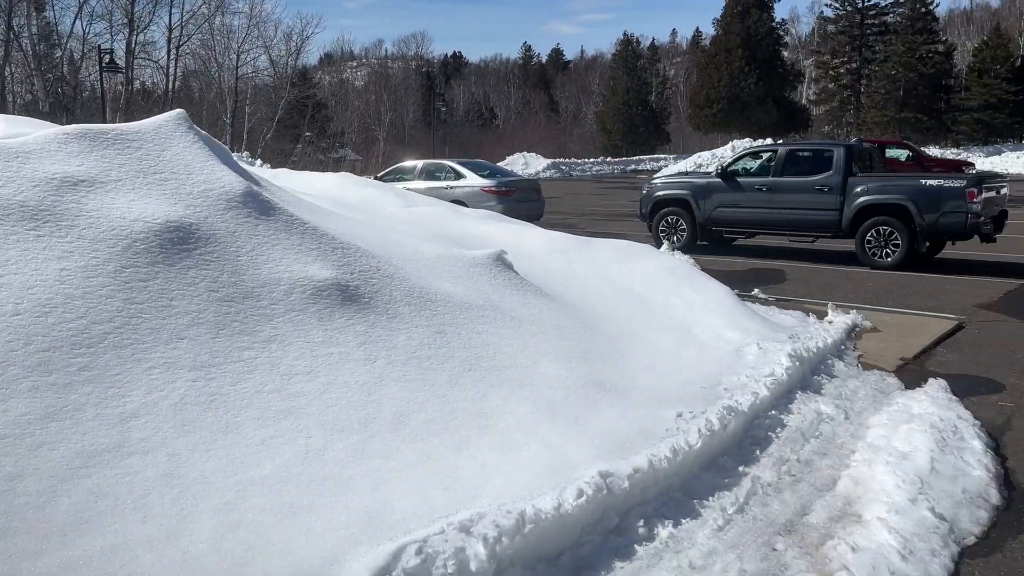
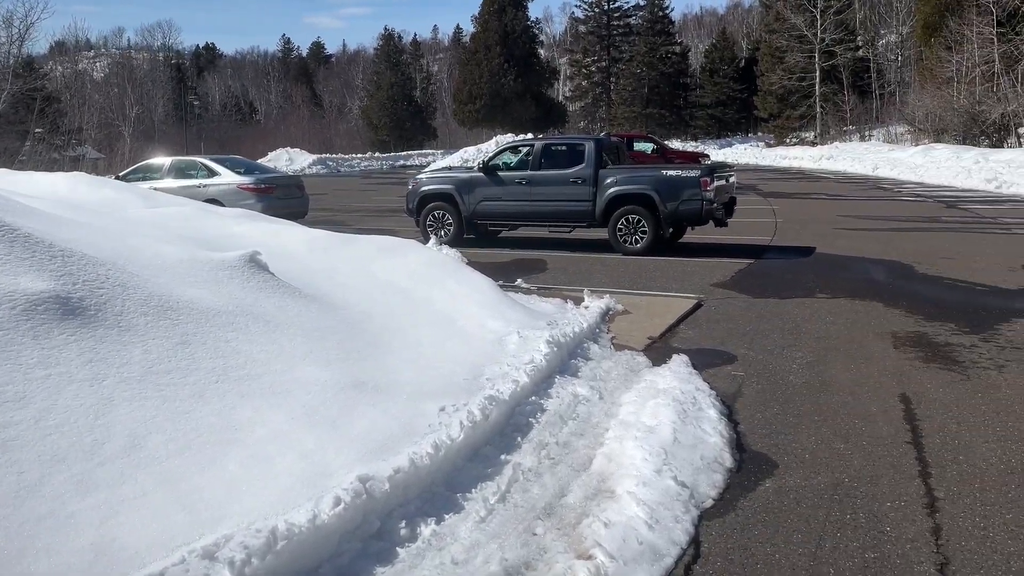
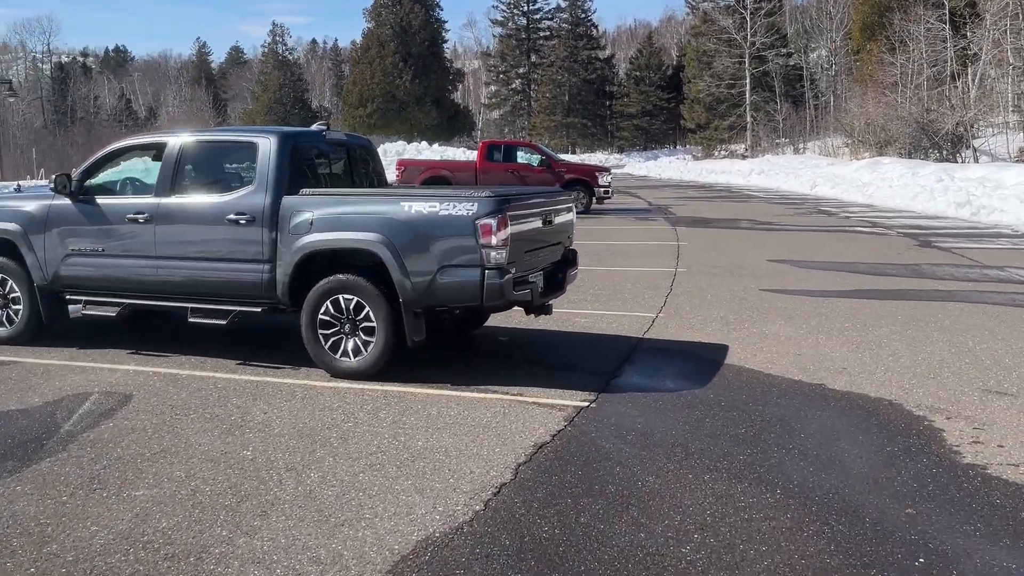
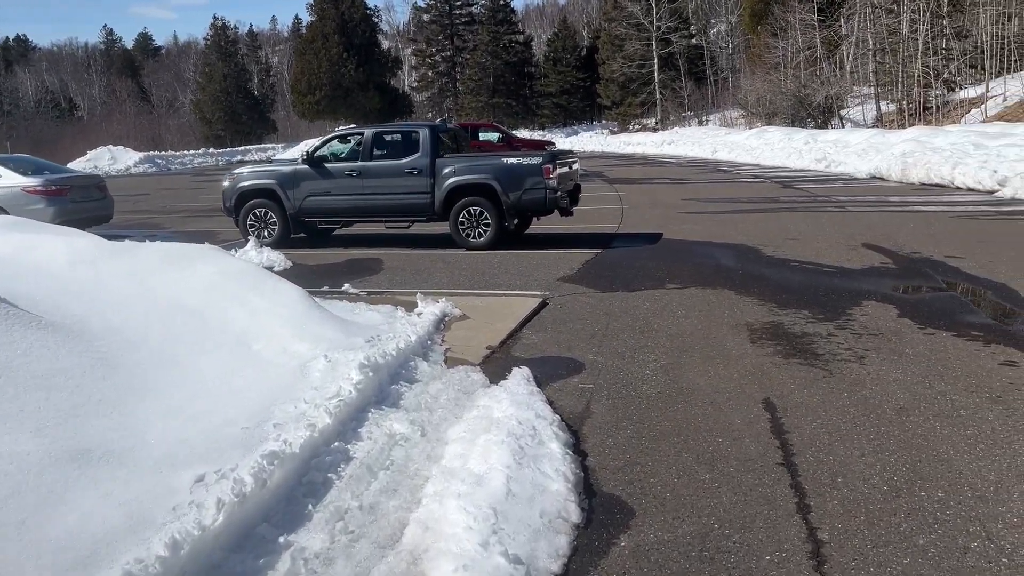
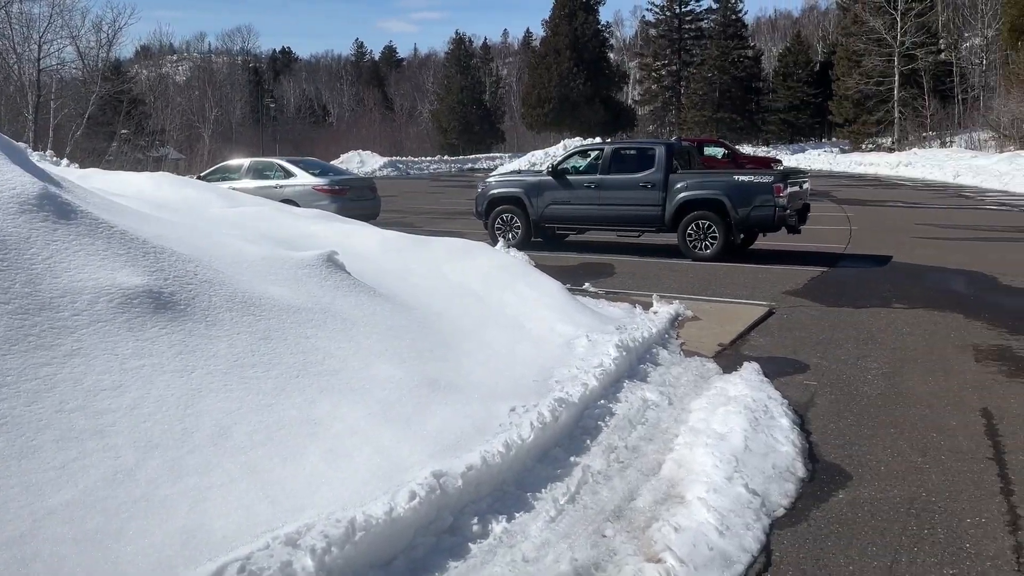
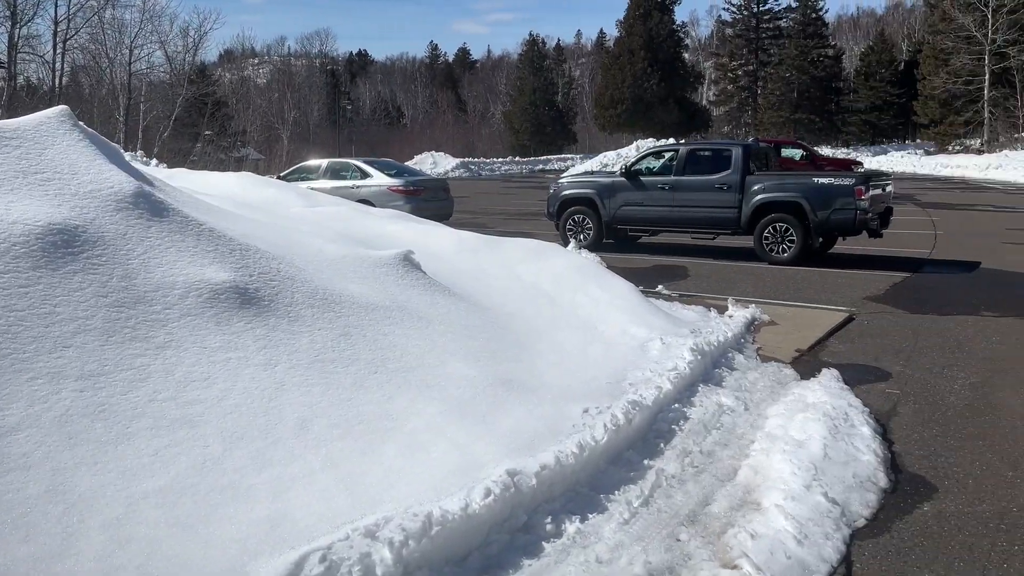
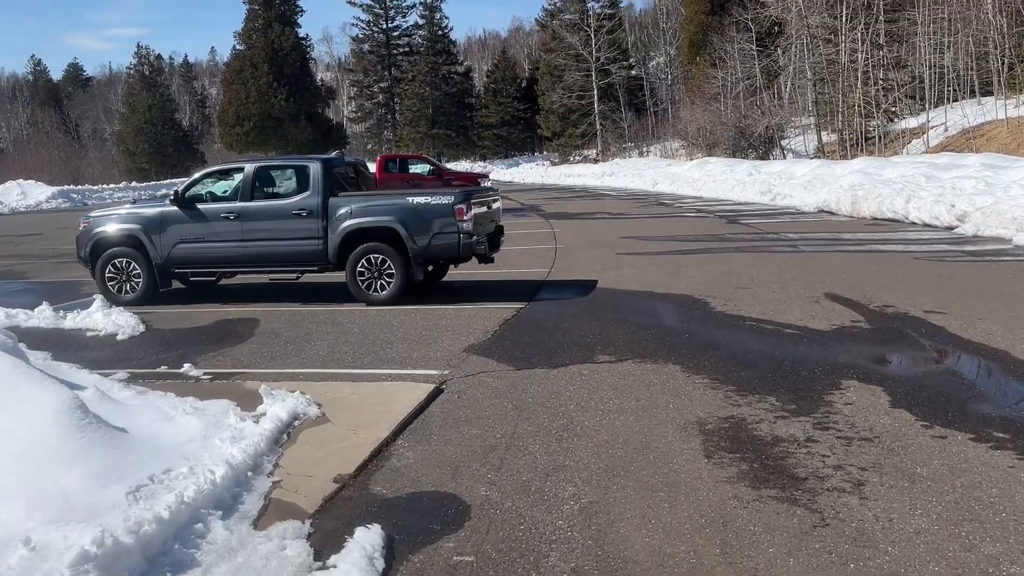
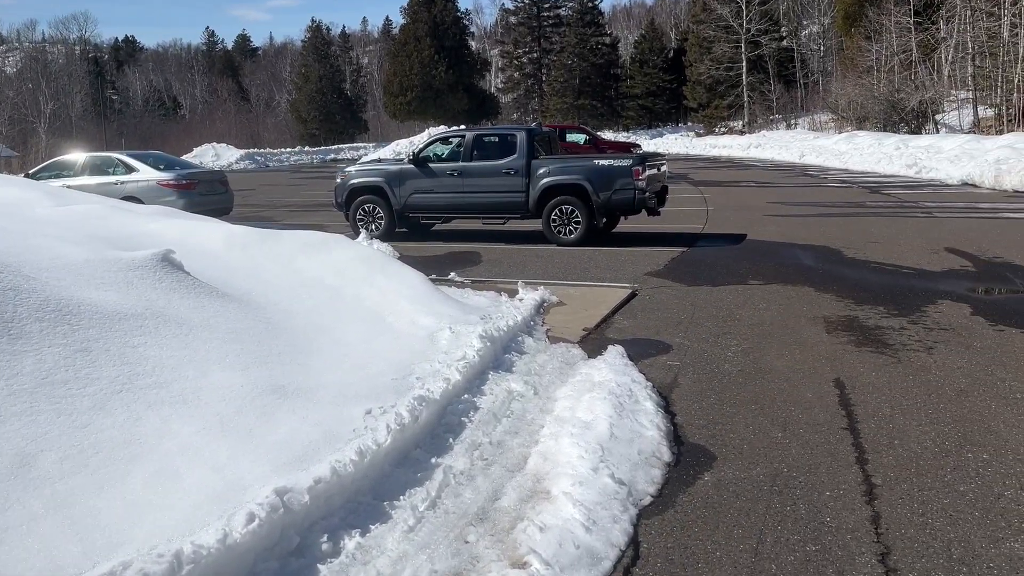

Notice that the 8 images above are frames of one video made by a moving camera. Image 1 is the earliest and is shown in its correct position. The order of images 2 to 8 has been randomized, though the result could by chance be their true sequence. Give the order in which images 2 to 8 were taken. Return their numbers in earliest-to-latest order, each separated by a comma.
6, 5, 2, 8, 4, 7, 3
